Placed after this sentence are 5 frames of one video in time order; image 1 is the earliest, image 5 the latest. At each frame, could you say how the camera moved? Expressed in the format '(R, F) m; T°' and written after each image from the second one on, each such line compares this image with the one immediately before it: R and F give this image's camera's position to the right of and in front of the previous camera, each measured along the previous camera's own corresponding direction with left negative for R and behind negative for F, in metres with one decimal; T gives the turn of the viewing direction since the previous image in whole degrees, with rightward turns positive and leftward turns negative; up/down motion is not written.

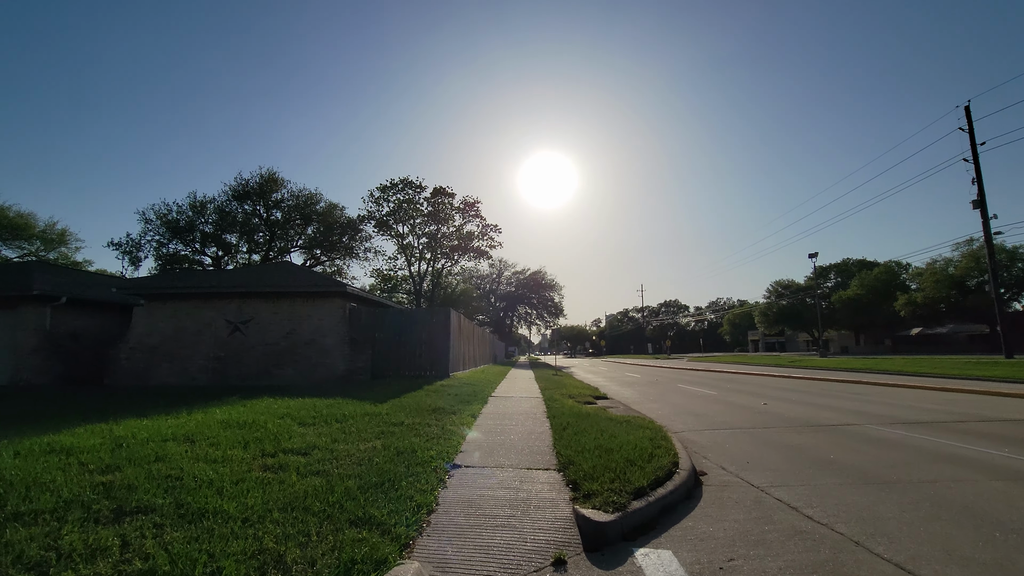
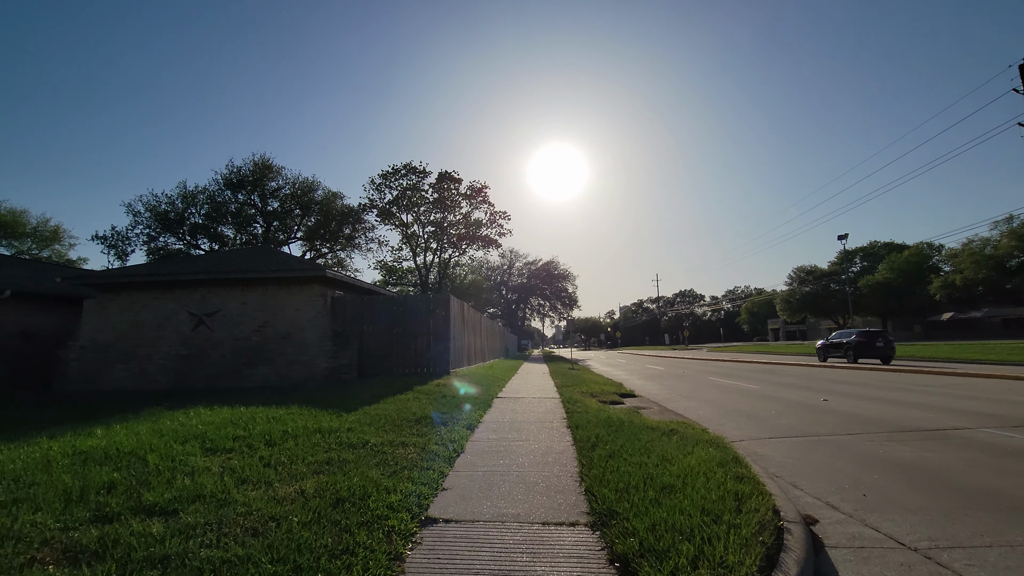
(+0.1, +2.5) m; -1°
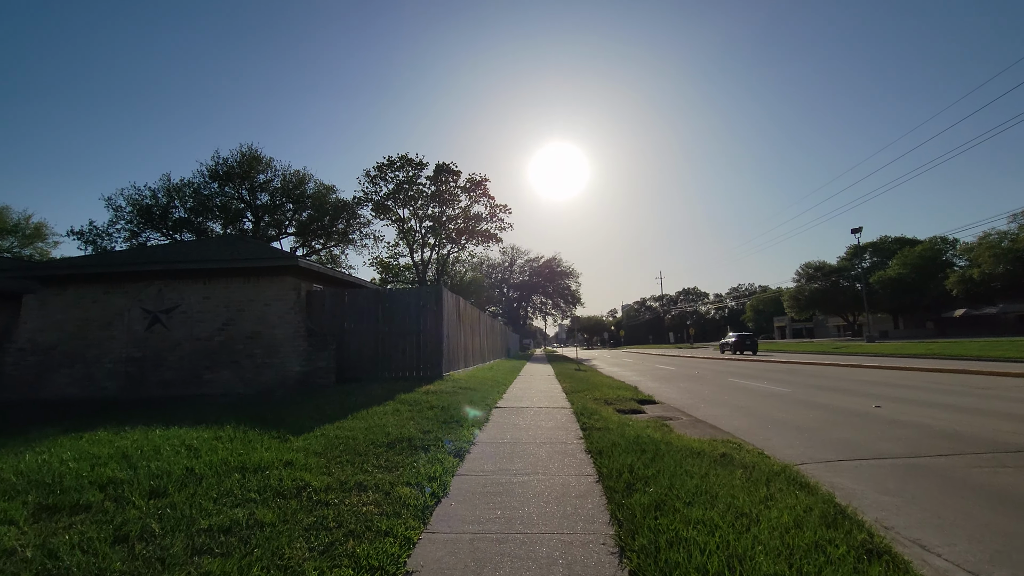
(0.0, +1.9) m; 0°
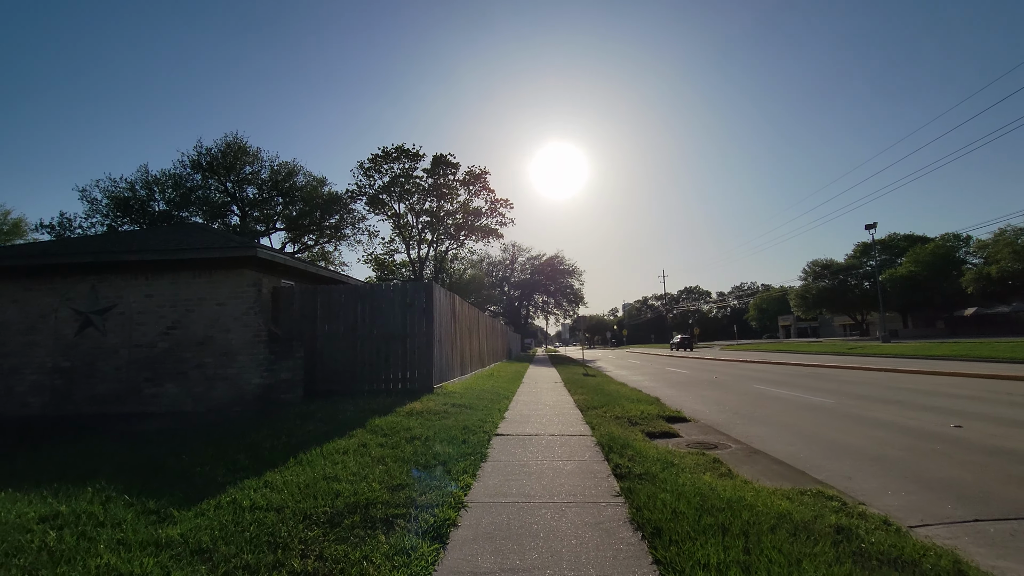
(-0.1, +2.1) m; 0°
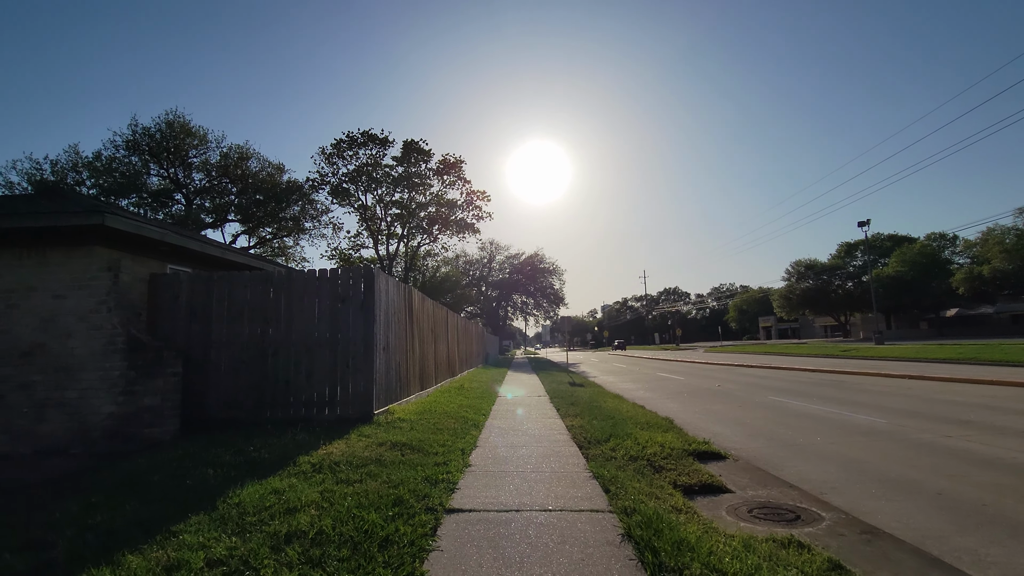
(+0.1, +3.1) m; +2°
